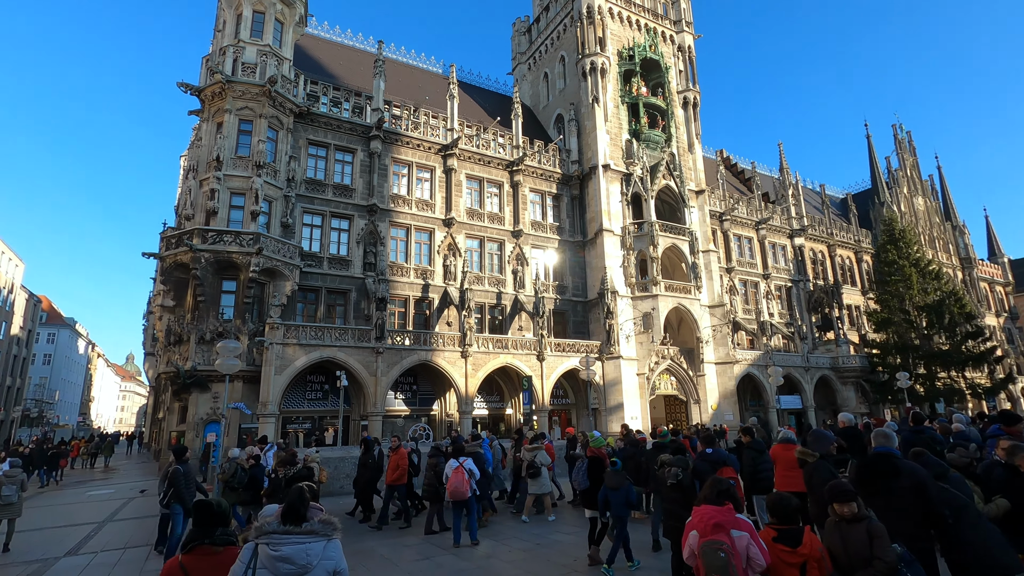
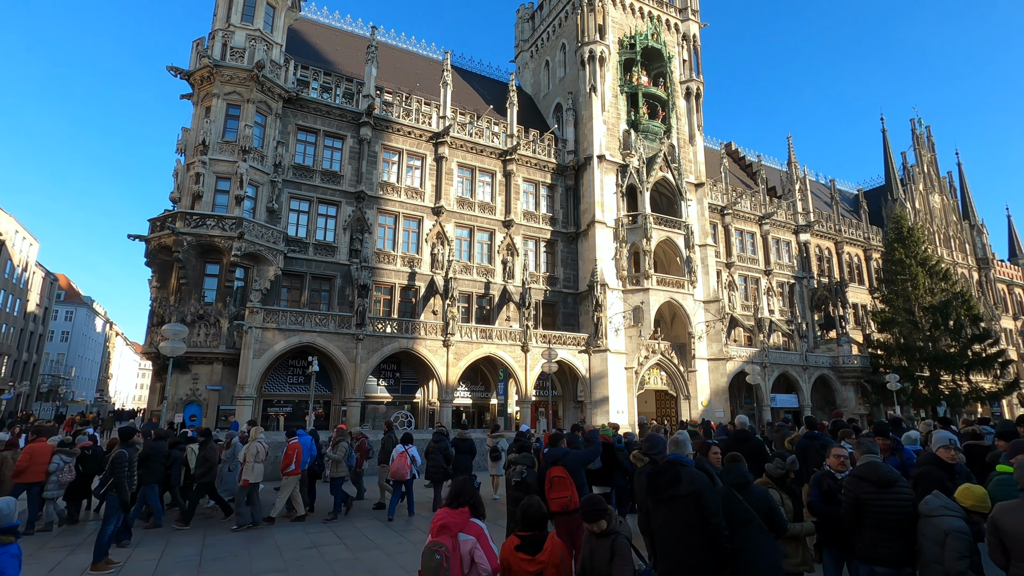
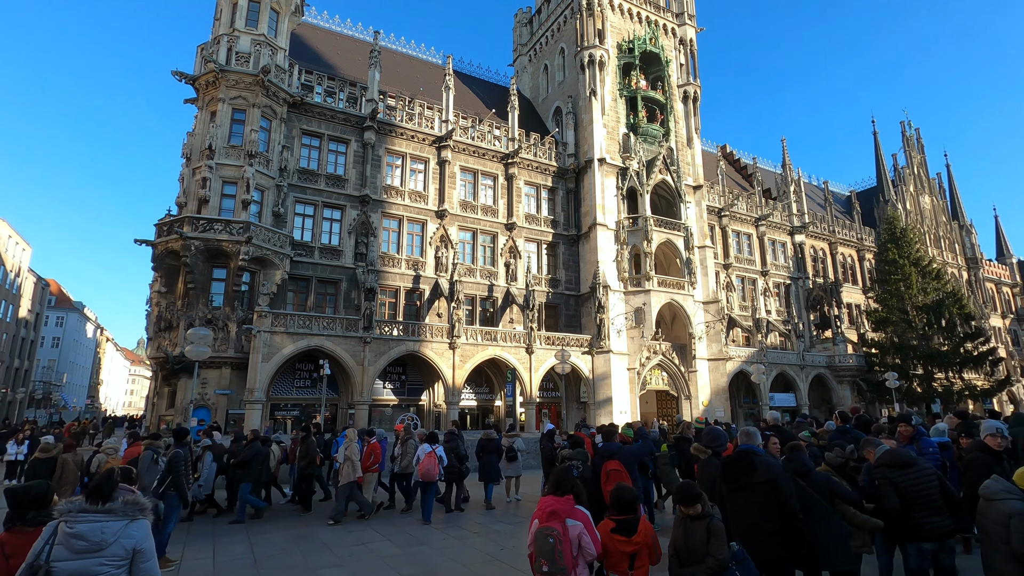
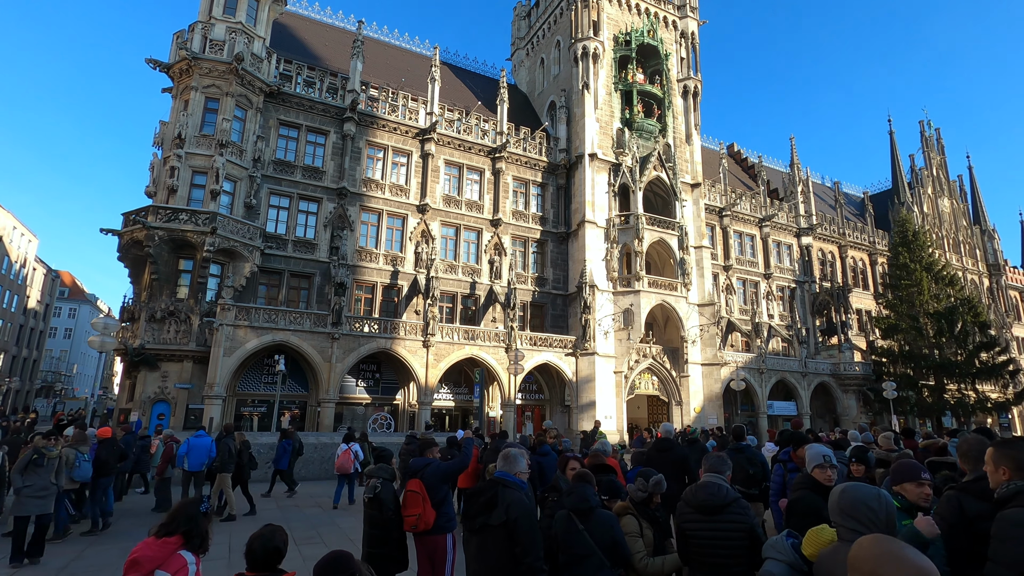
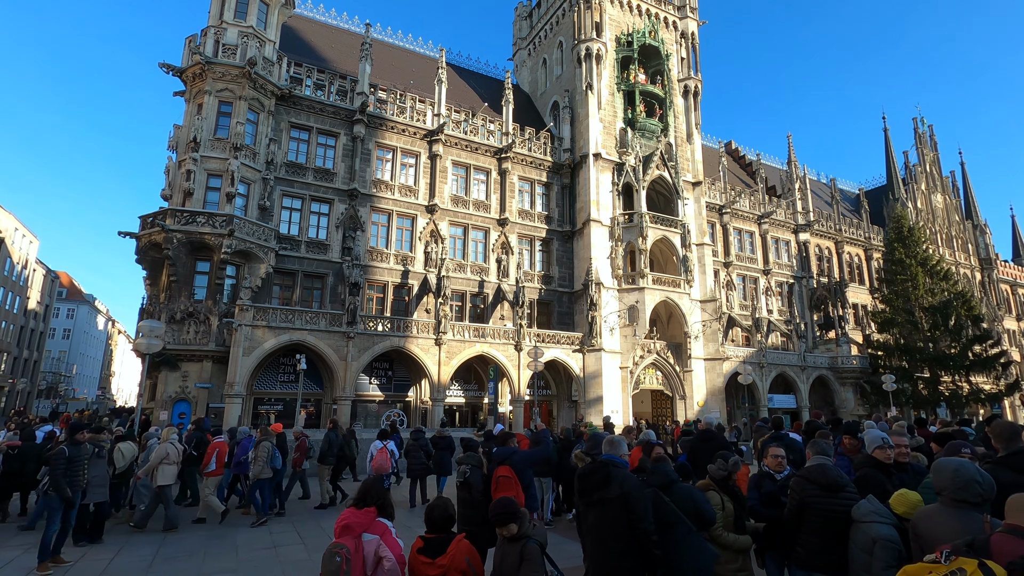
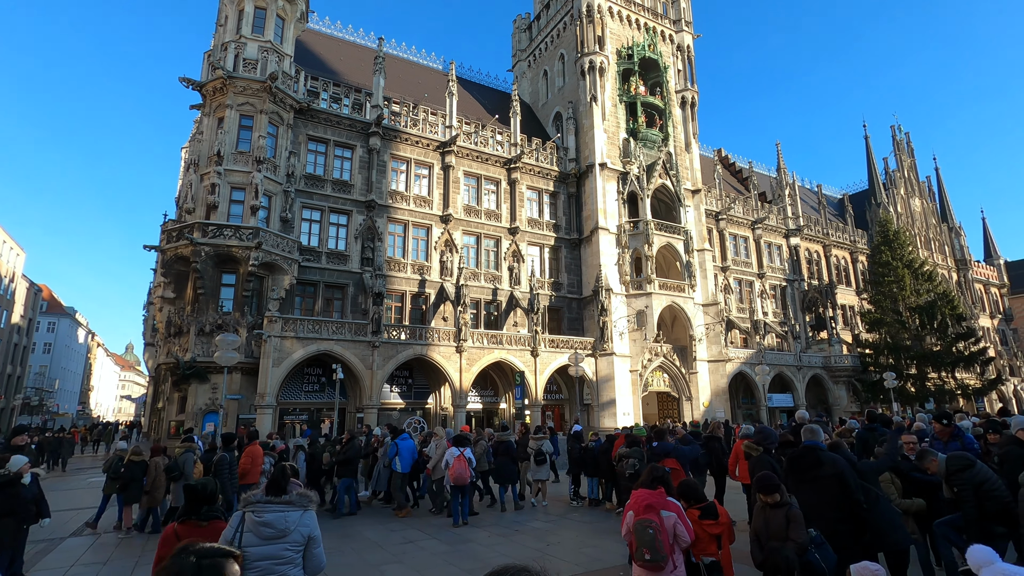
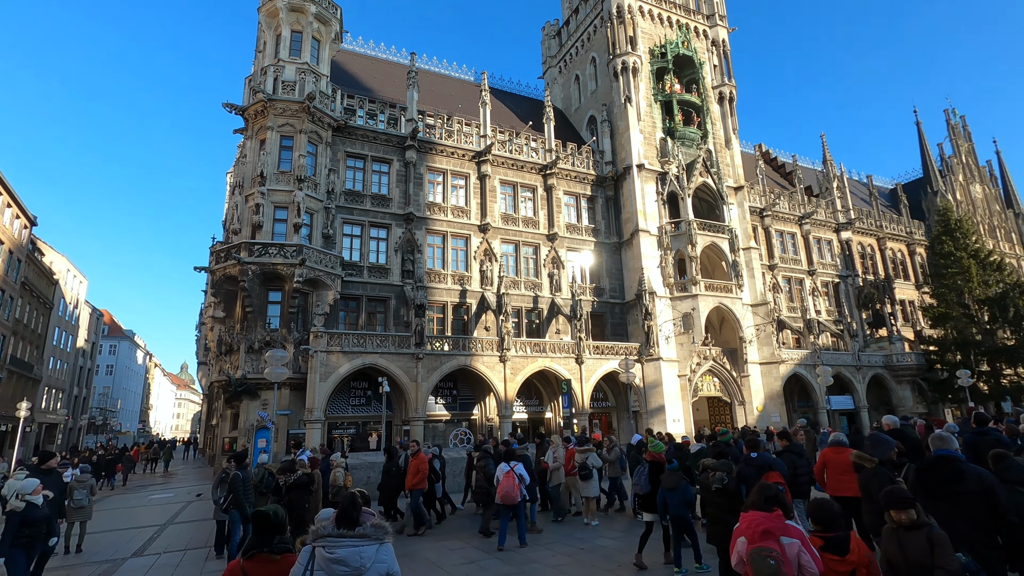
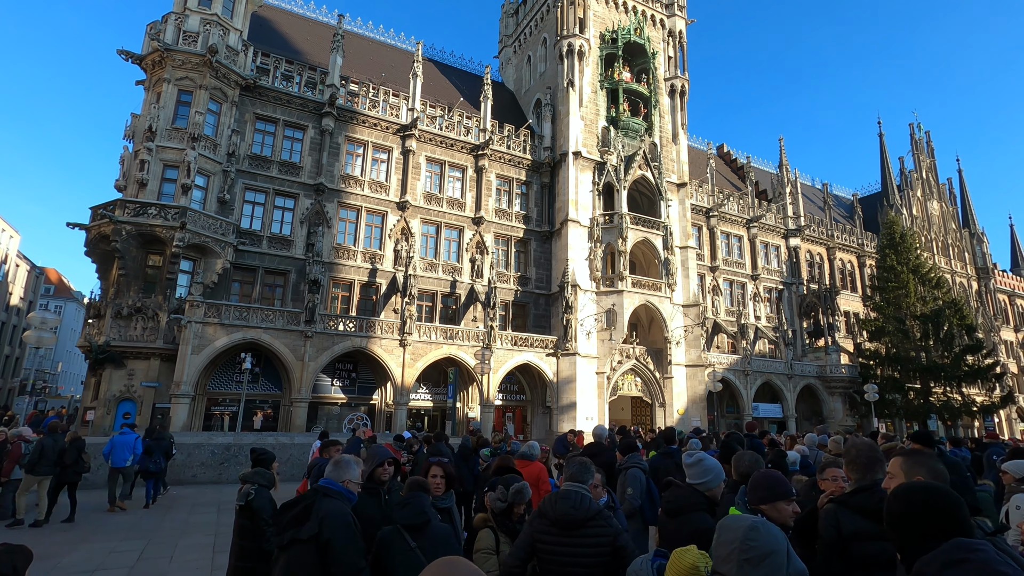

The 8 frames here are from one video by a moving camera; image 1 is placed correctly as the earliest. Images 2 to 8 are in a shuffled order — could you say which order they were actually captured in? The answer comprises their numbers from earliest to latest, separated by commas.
7, 6, 3, 2, 5, 4, 8
